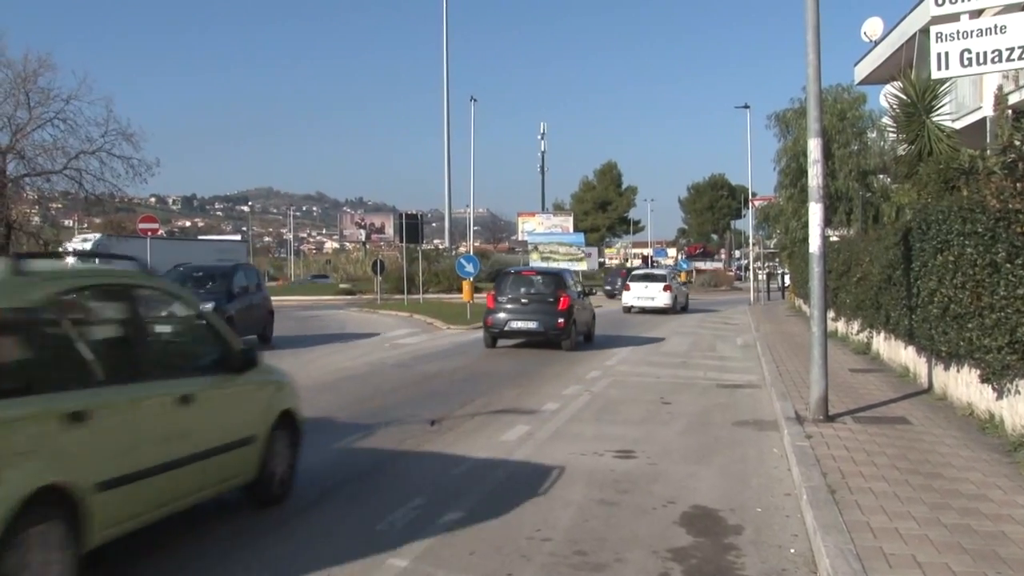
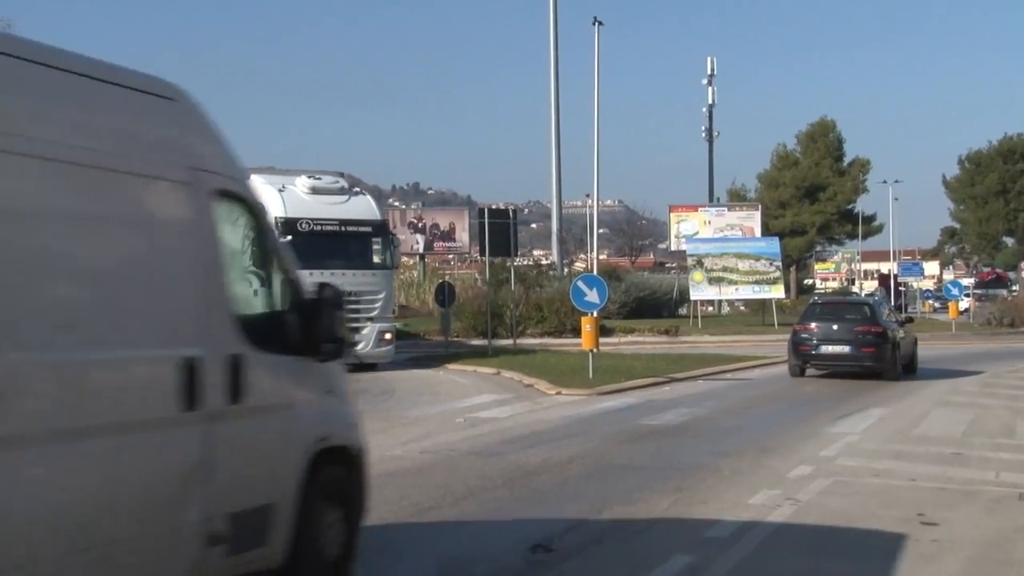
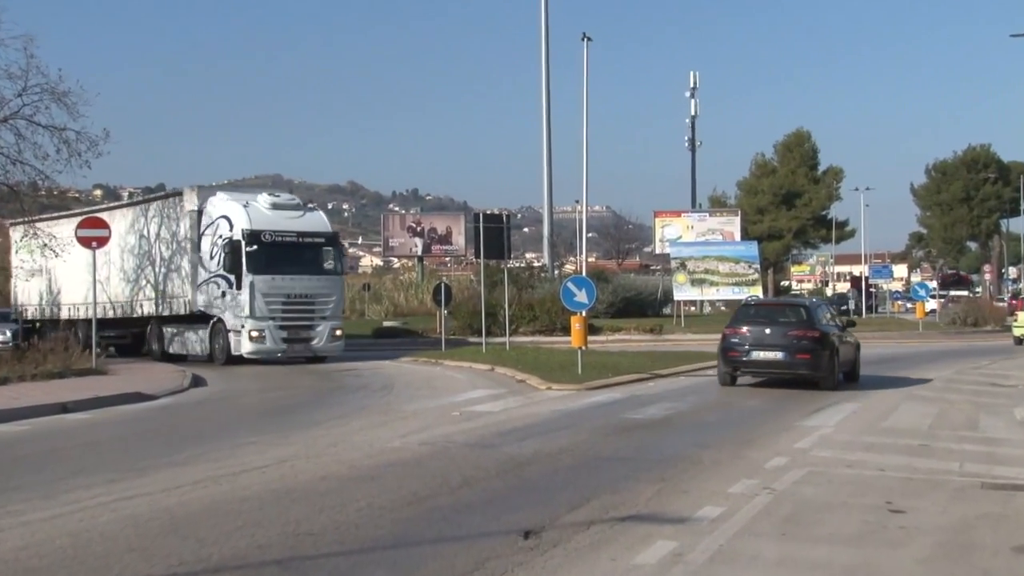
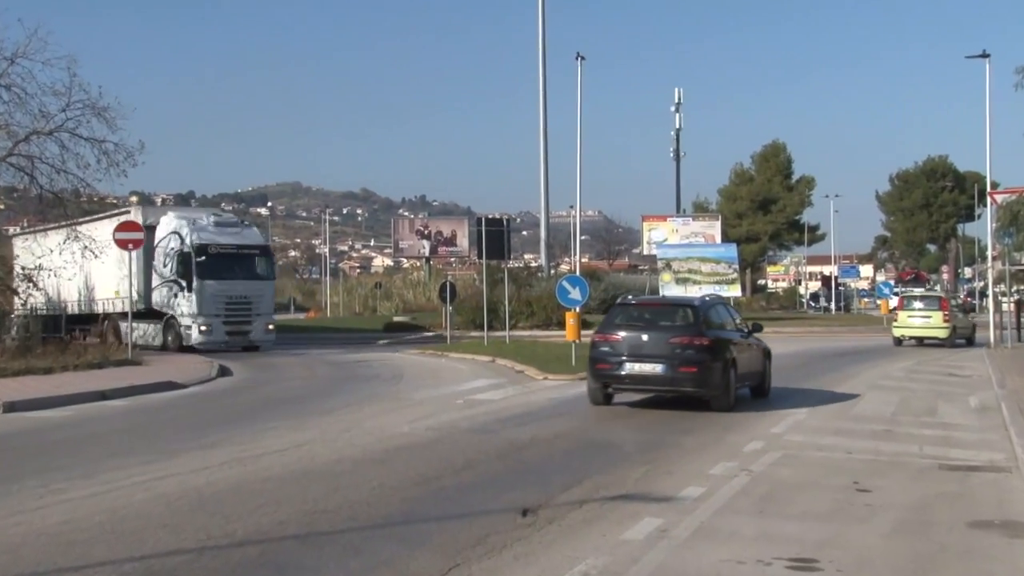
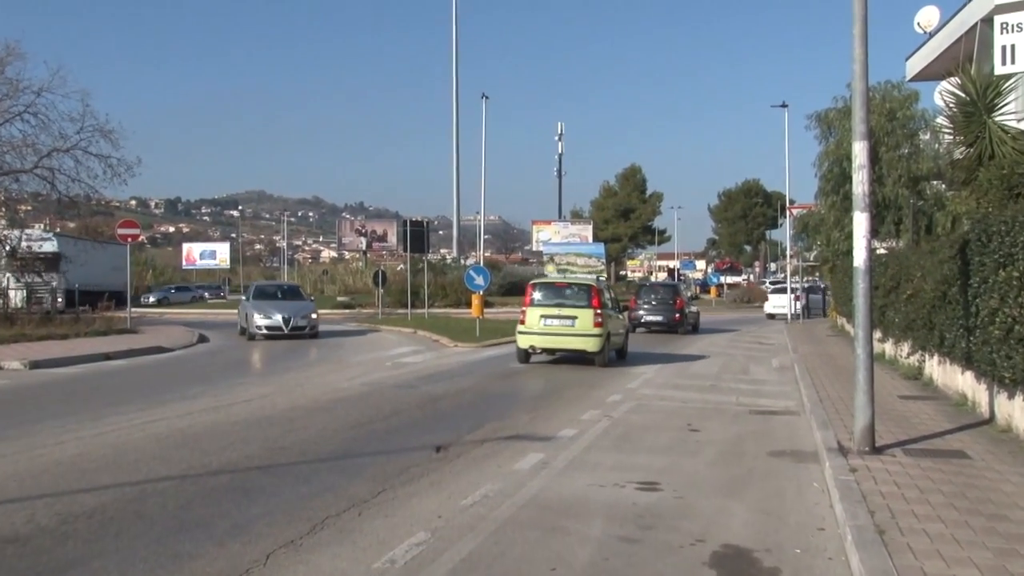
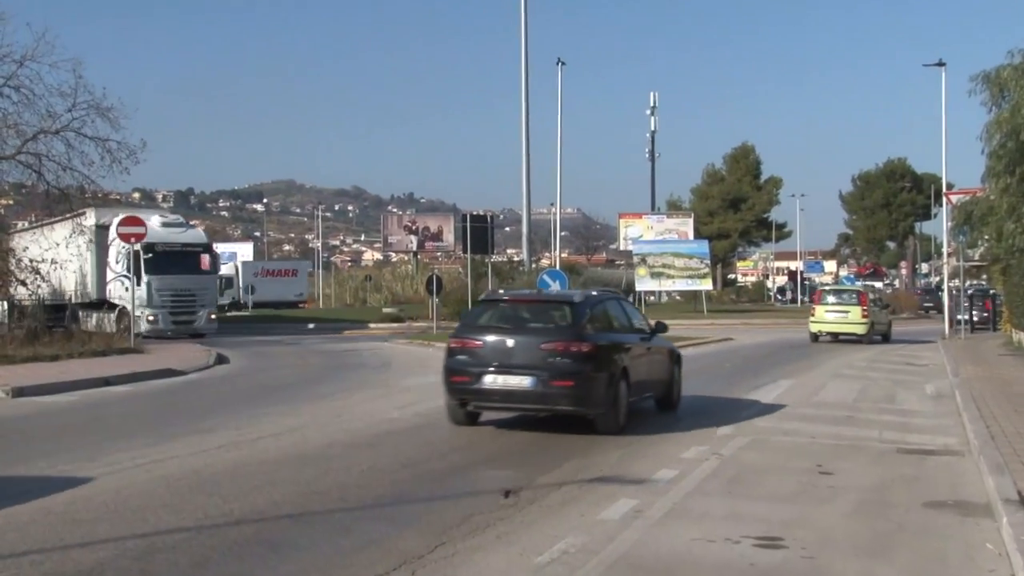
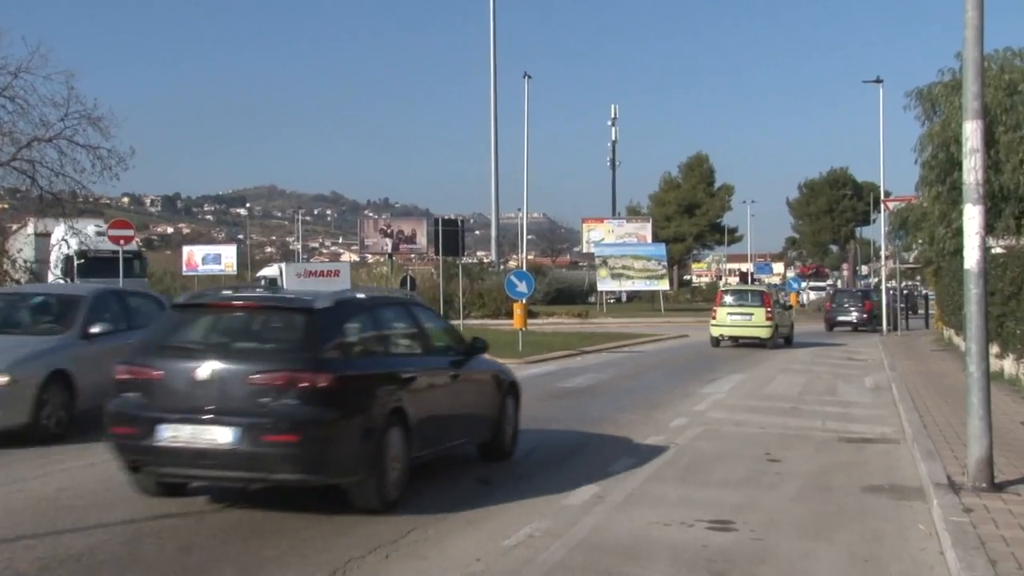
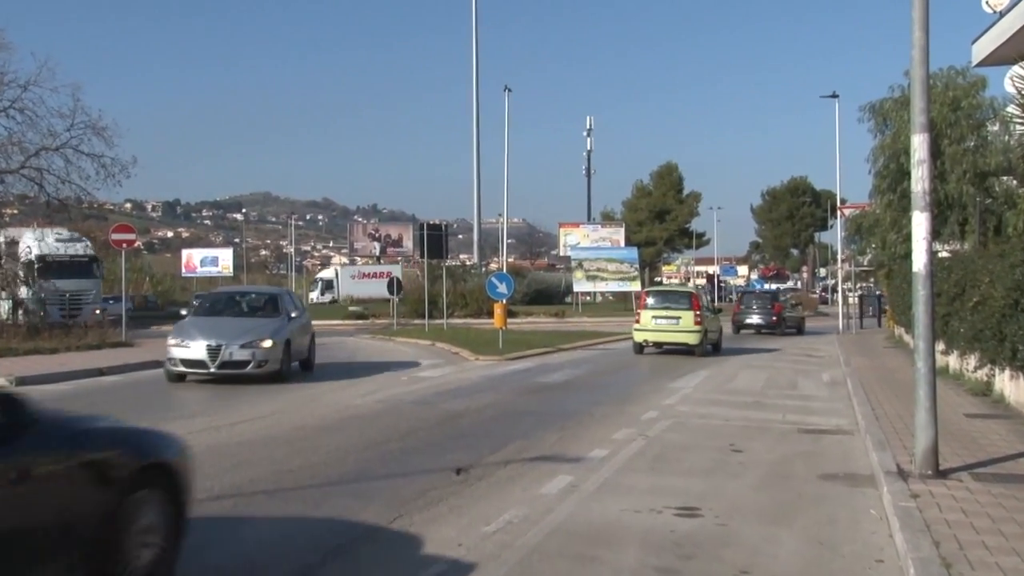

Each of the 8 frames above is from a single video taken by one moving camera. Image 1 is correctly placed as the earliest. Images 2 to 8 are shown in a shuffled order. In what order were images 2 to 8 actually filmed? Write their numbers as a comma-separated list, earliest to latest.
5, 8, 7, 6, 4, 3, 2
